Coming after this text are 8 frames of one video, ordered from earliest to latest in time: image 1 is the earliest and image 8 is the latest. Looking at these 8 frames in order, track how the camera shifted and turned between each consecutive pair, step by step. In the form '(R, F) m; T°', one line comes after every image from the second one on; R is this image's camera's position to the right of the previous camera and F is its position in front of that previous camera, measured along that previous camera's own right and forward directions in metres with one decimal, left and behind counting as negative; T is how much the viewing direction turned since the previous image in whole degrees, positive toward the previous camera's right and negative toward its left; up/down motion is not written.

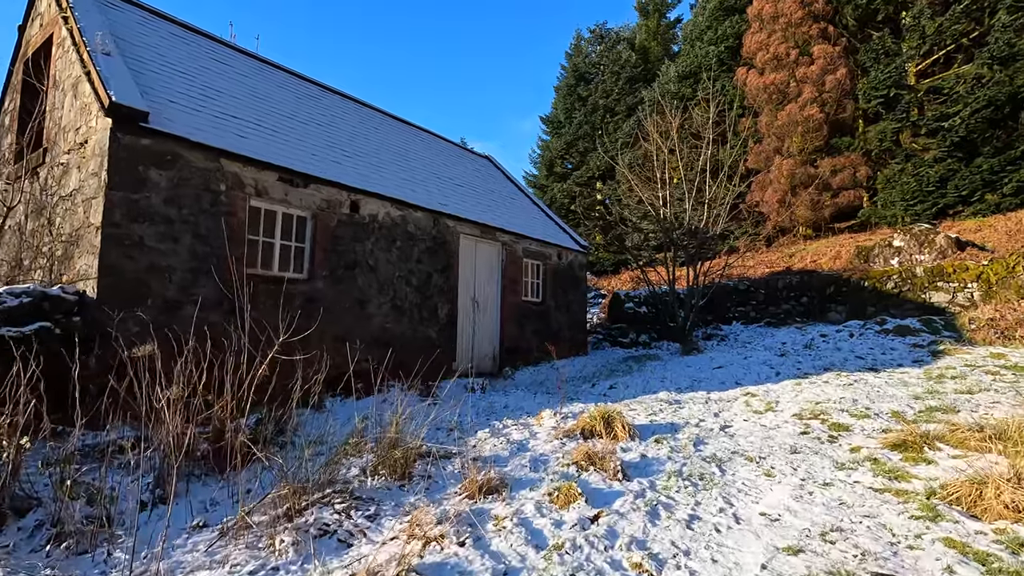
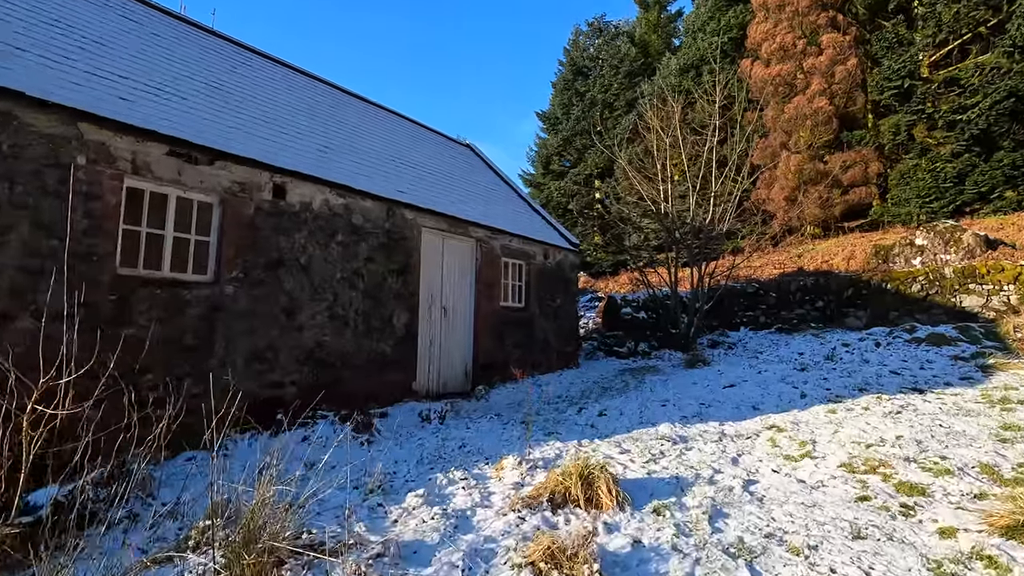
(+0.4, +1.6) m; 0°
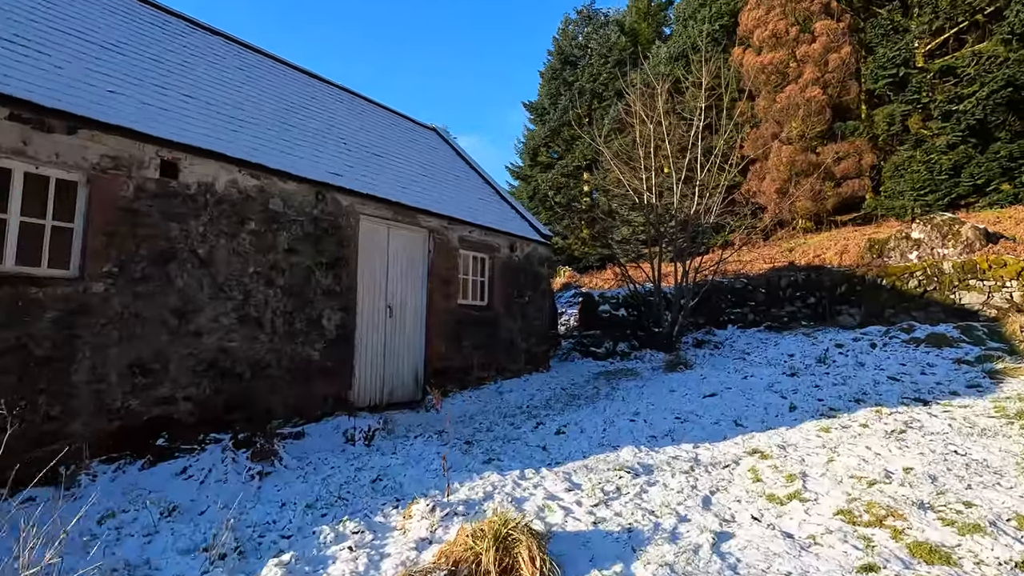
(+0.6, +1.0) m; +1°
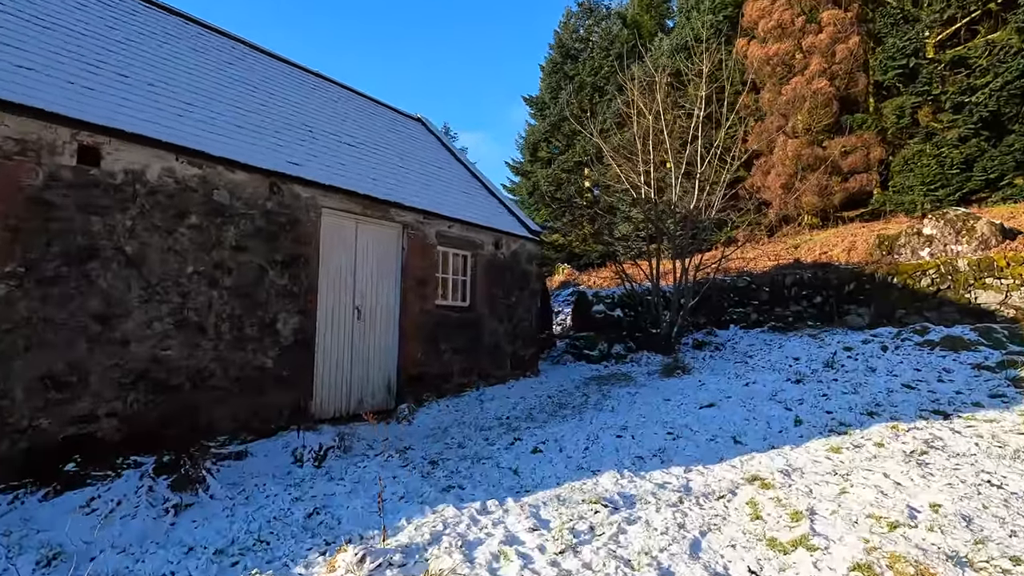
(+0.3, +0.6) m; 0°
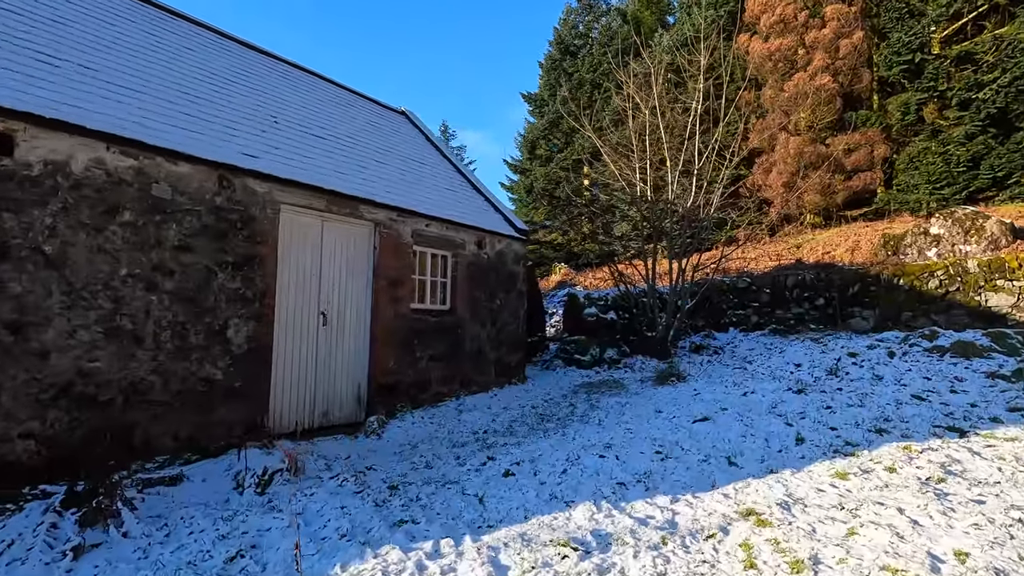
(+0.3, +0.5) m; 0°
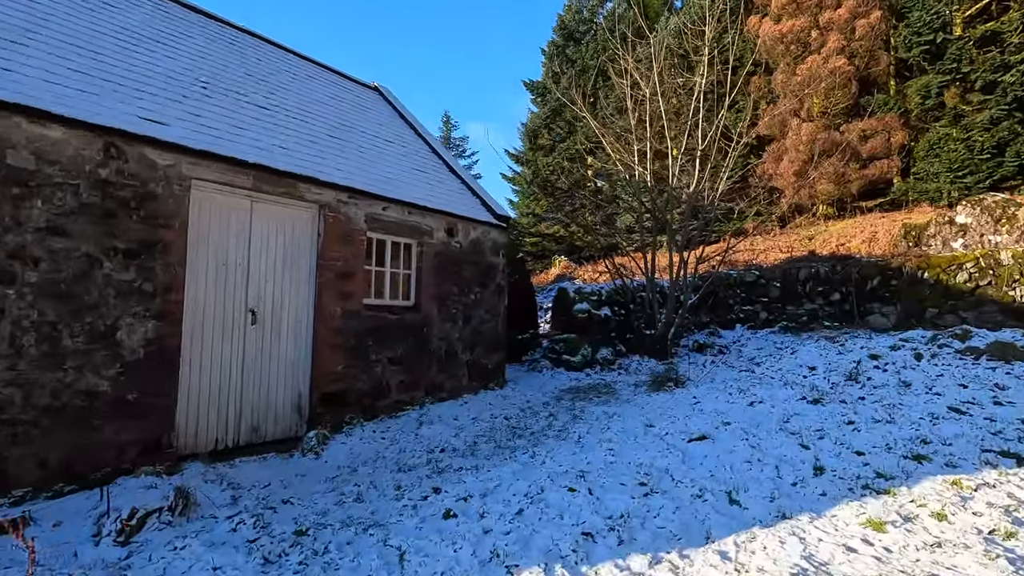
(+0.5, +1.0) m; -1°
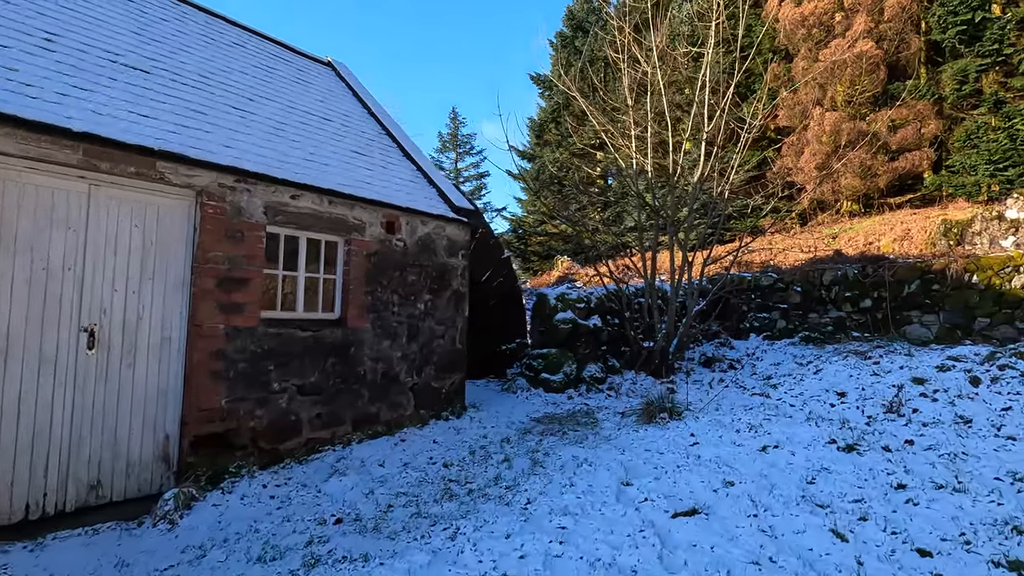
(+0.7, +1.5) m; -2°
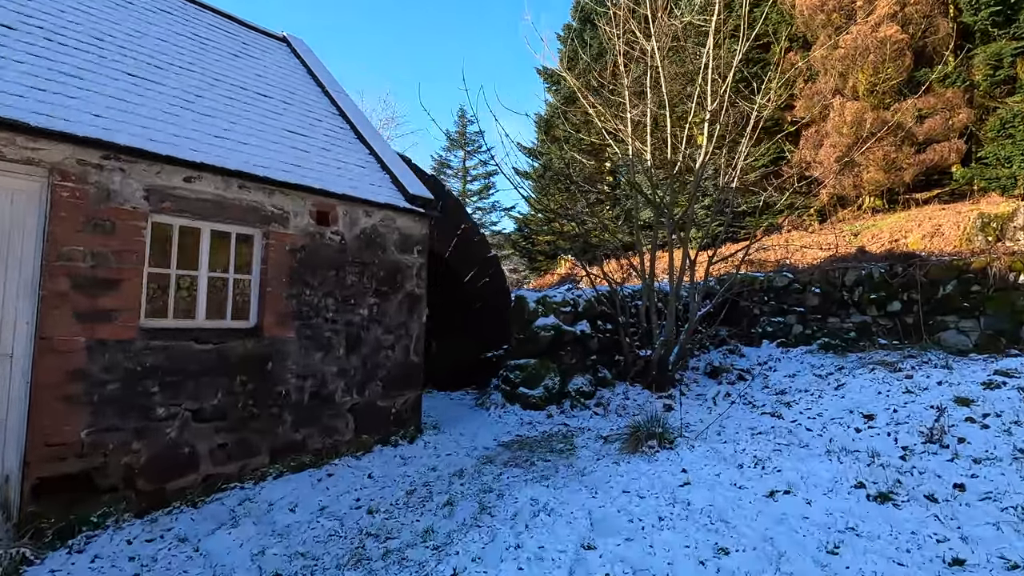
(+0.6, +1.0) m; -2°
